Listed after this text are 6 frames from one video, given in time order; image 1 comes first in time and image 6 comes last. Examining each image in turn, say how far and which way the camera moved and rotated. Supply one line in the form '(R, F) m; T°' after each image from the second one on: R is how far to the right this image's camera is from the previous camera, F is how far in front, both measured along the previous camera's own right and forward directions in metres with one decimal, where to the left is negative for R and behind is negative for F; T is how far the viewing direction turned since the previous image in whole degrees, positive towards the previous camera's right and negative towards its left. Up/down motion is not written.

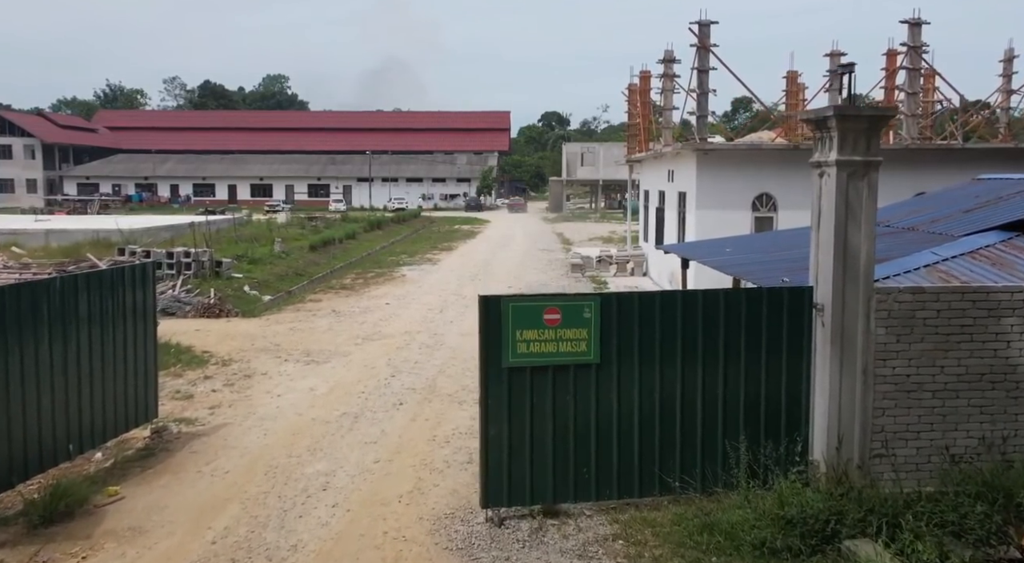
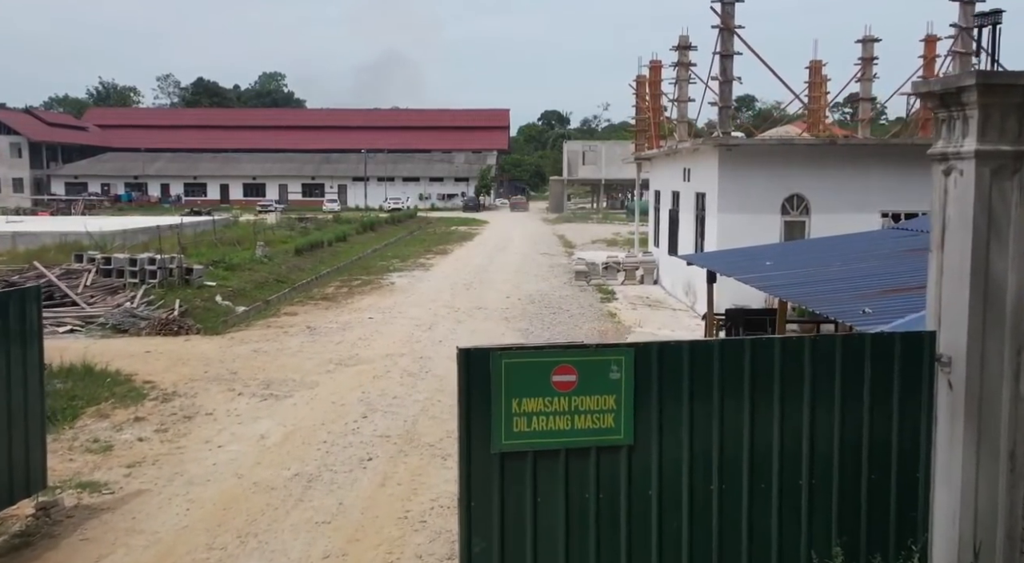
(0.0, +1.7) m; 0°
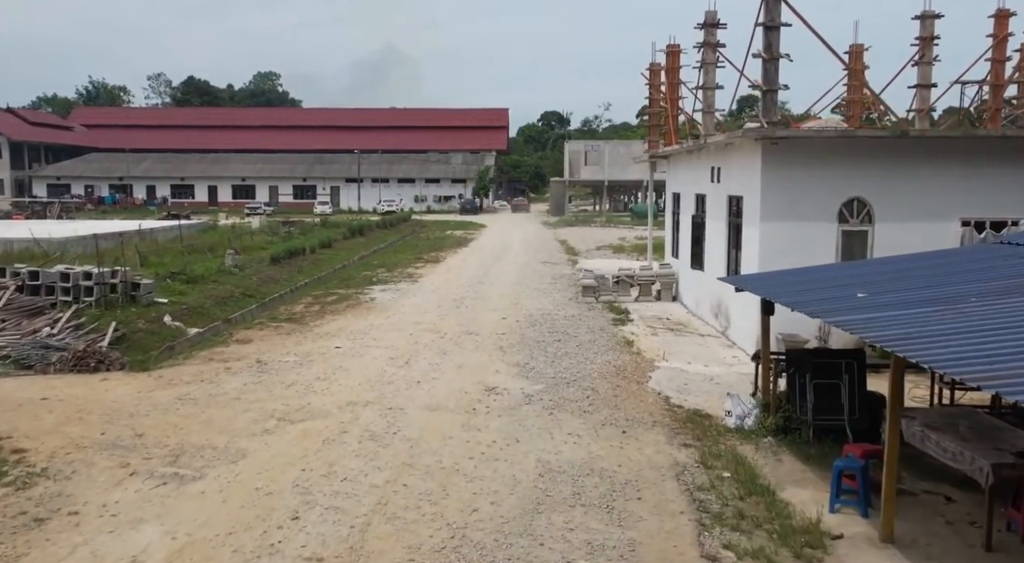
(0.0, +2.4) m; 0°
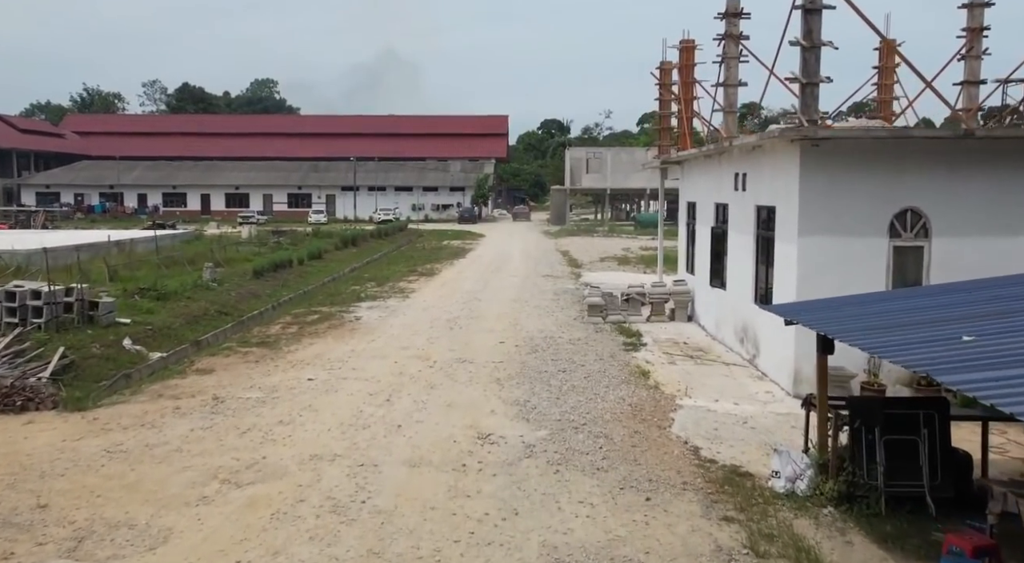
(0.0, +1.5) m; 0°
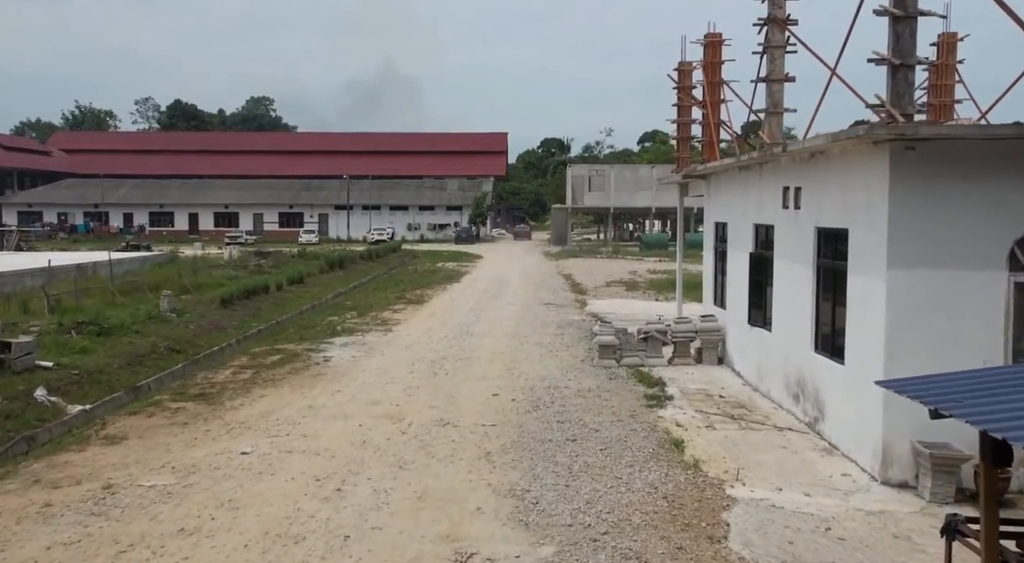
(+0.1, +2.3) m; 0°
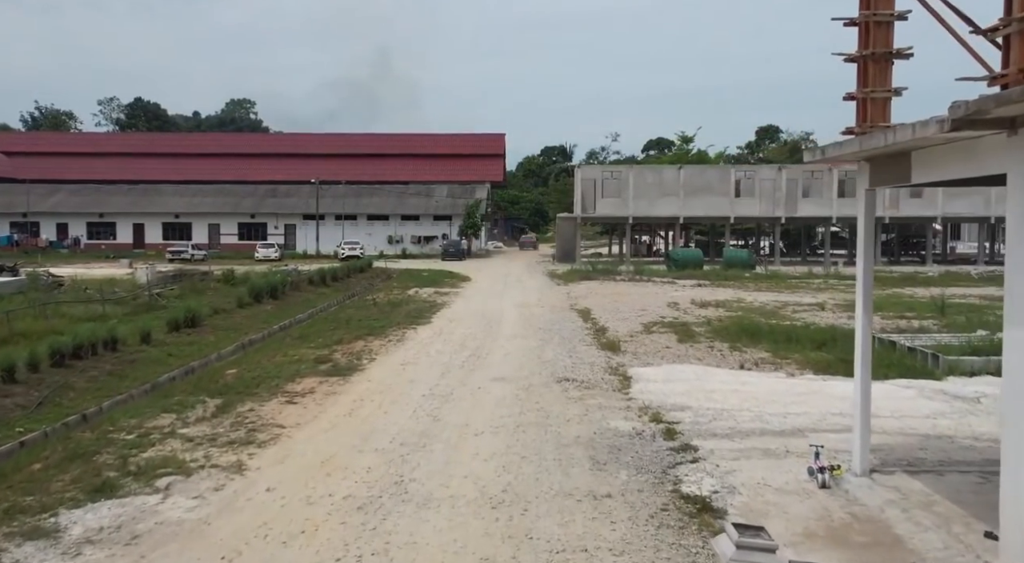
(+0.2, +8.6) m; 0°
